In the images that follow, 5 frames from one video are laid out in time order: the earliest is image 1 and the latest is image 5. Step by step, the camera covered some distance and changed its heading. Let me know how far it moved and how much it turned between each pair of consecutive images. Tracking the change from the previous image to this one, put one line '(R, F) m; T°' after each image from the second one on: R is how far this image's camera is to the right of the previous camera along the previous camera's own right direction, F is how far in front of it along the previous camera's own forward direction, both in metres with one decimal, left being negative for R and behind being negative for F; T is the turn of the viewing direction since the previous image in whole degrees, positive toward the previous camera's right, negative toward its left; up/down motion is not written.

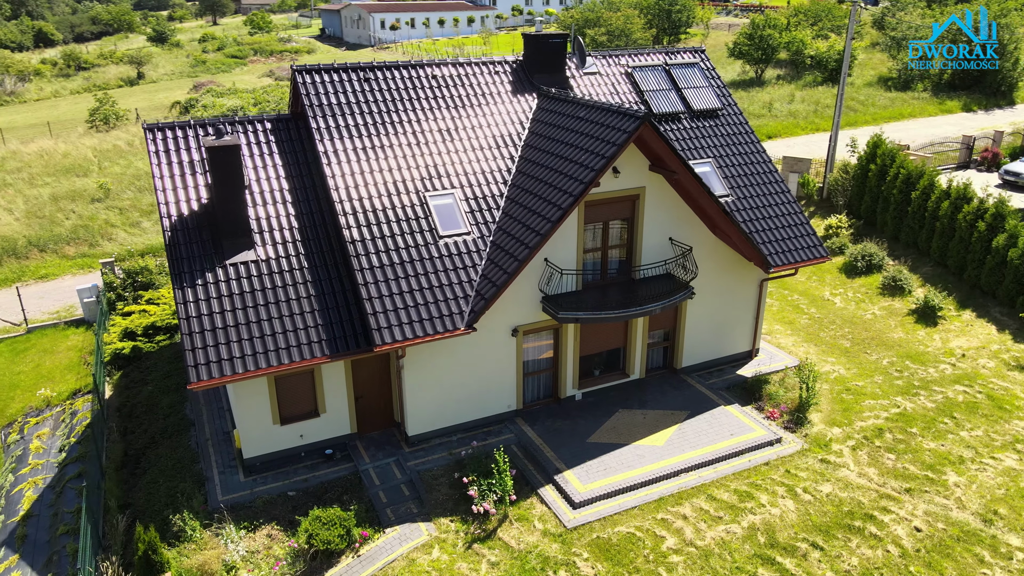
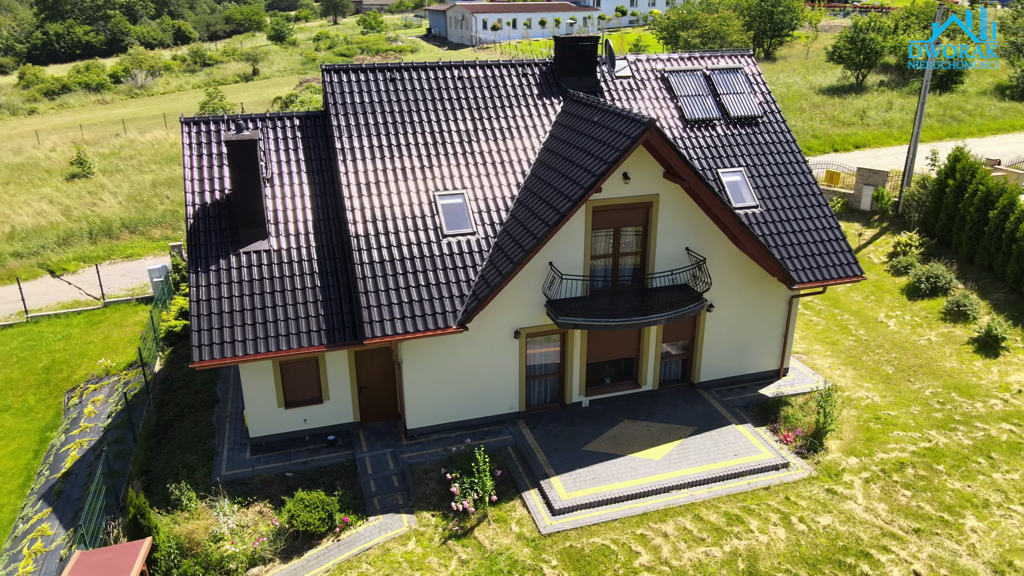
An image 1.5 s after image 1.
(+2.2, +0.1) m; -8°
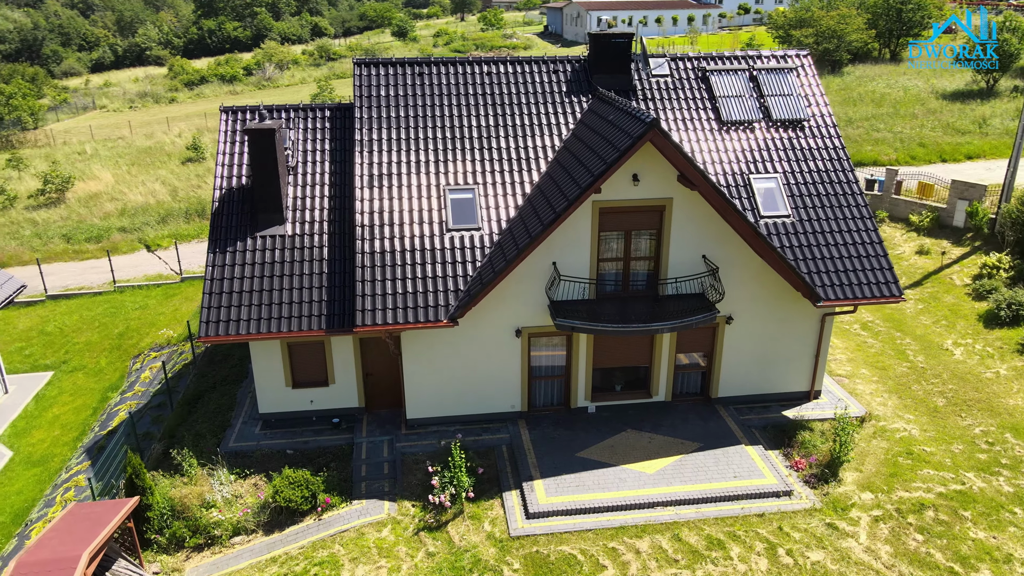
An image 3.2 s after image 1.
(+2.4, +0.3) m; -9°
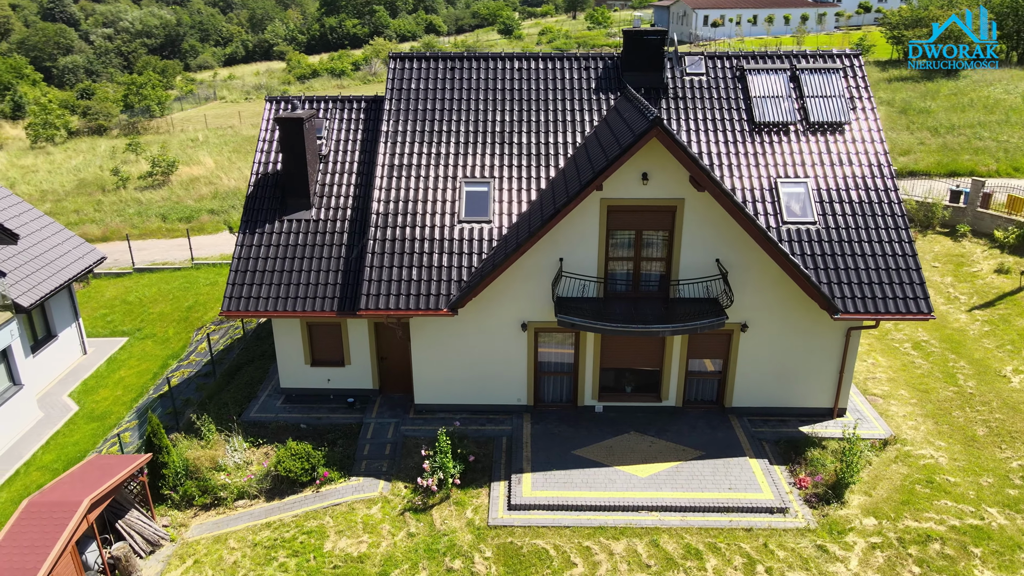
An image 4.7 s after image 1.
(+2.1, 0.0) m; -8°
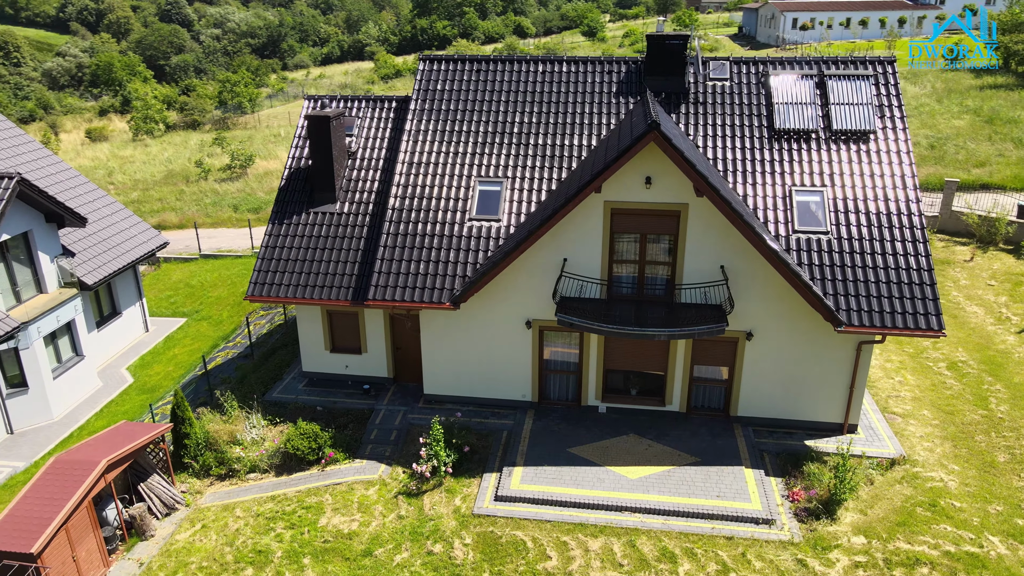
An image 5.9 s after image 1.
(+1.7, -0.3) m; -6°
